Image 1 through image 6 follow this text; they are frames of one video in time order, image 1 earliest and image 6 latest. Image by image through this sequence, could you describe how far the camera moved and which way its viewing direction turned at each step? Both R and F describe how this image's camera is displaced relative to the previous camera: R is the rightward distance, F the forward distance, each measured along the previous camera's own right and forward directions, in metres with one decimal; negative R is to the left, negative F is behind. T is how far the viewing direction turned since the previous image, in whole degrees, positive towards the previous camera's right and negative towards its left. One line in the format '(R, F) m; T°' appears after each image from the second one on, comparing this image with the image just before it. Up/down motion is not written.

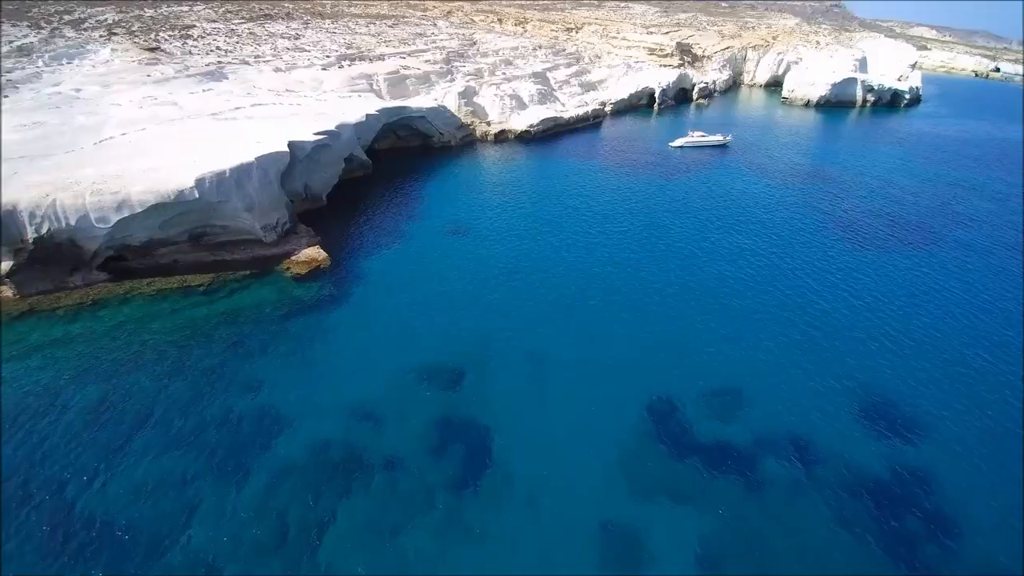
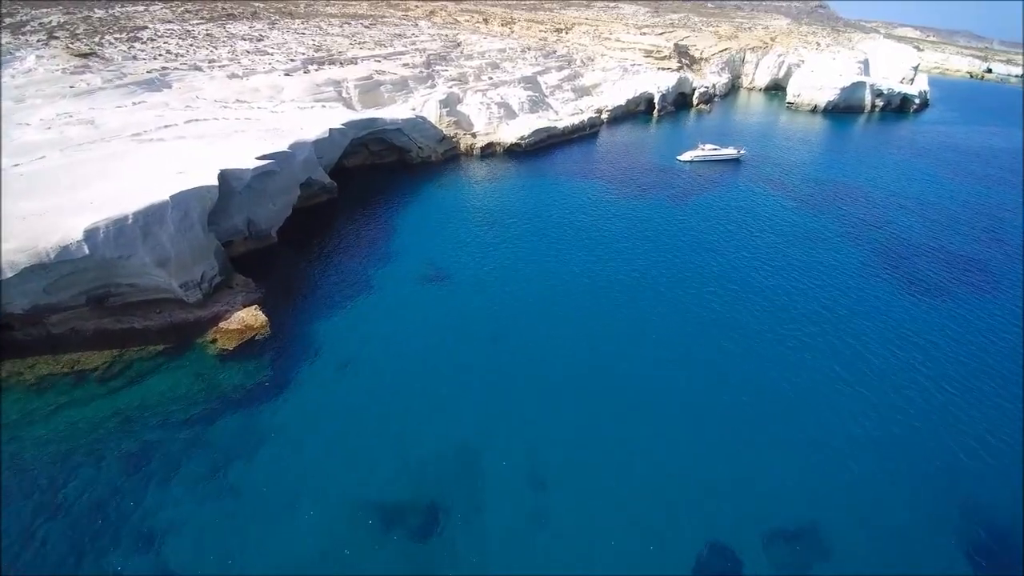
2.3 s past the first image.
(-0.1, +6.0) m; +1°
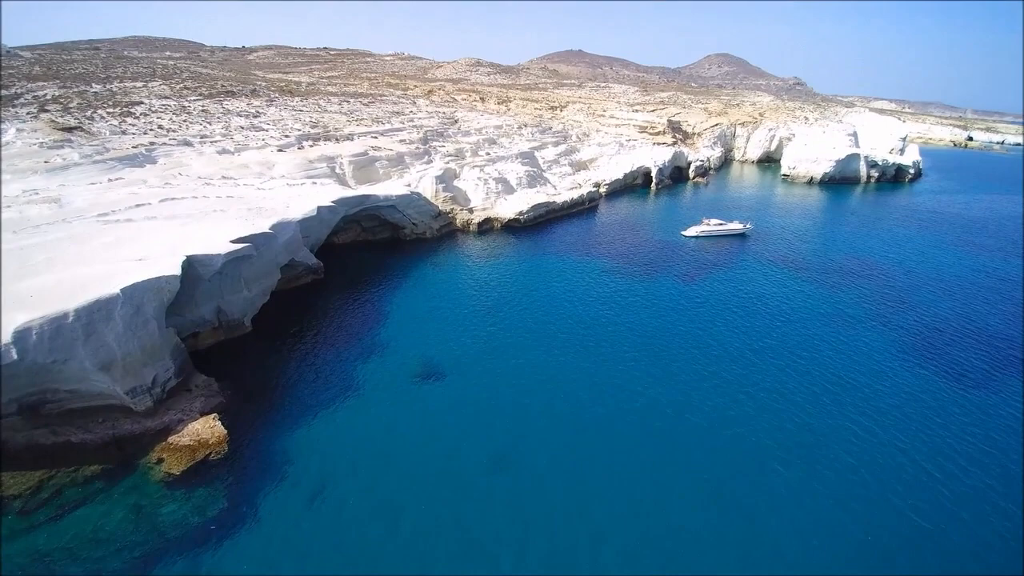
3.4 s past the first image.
(-0.3, +2.9) m; +1°
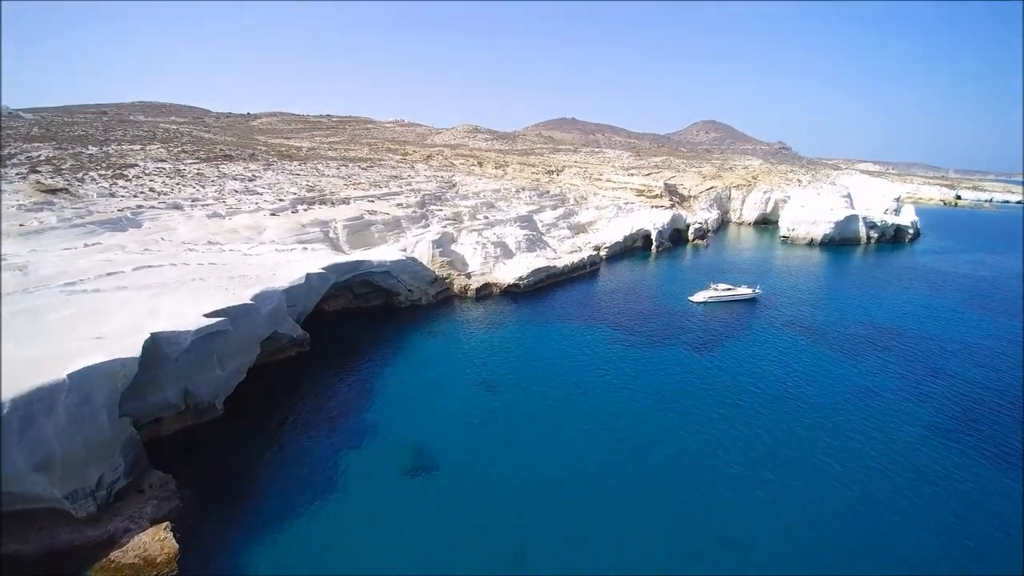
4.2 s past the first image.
(-0.3, +2.2) m; 0°
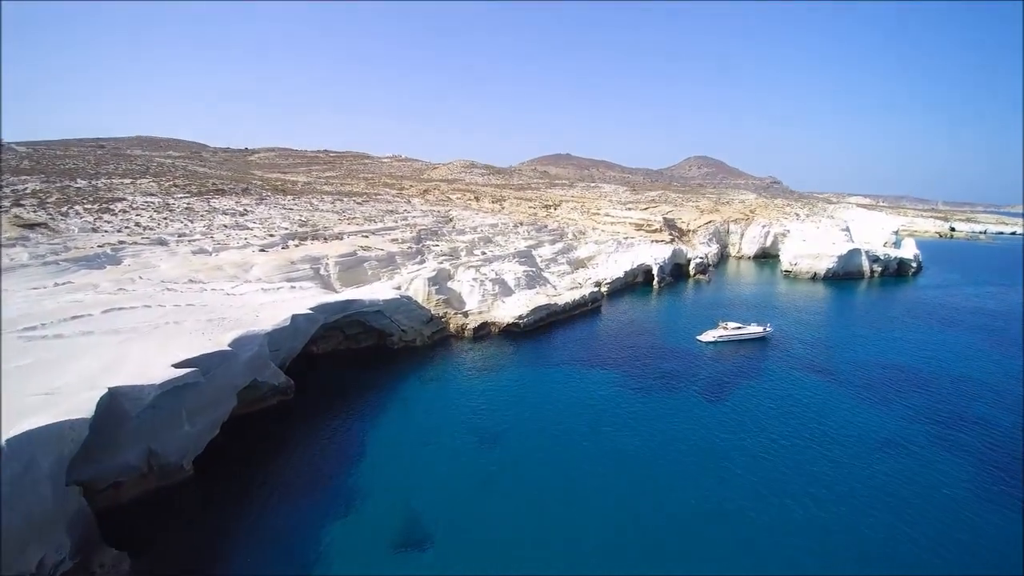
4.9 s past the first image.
(-0.3, +2.0) m; 0°
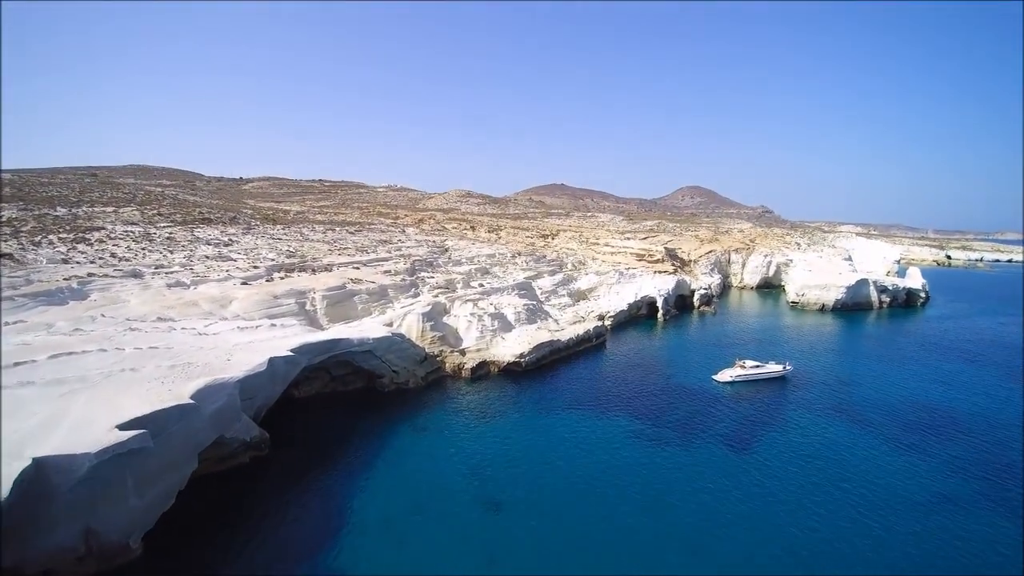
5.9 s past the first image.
(-0.5, +2.9) m; +1°
